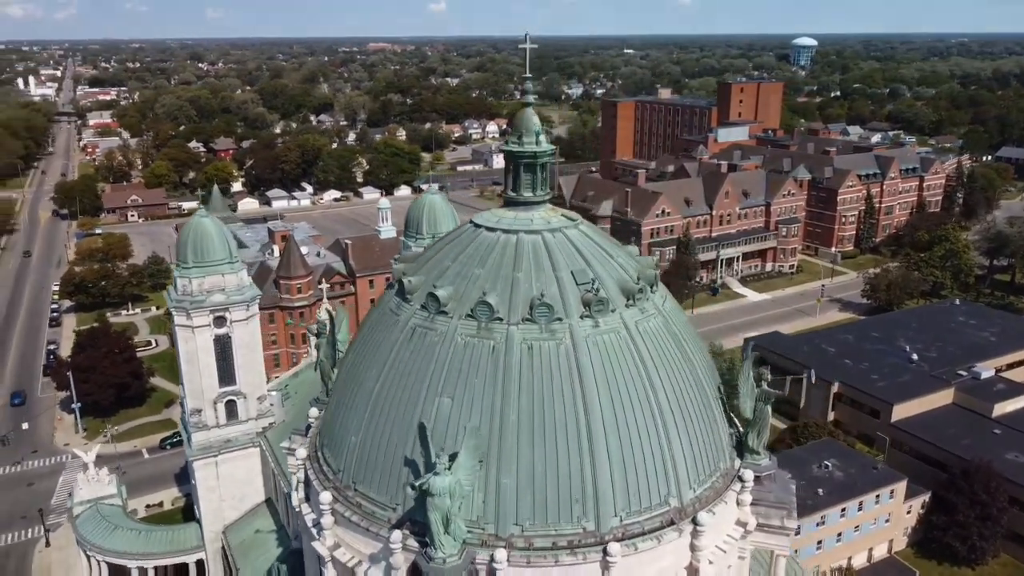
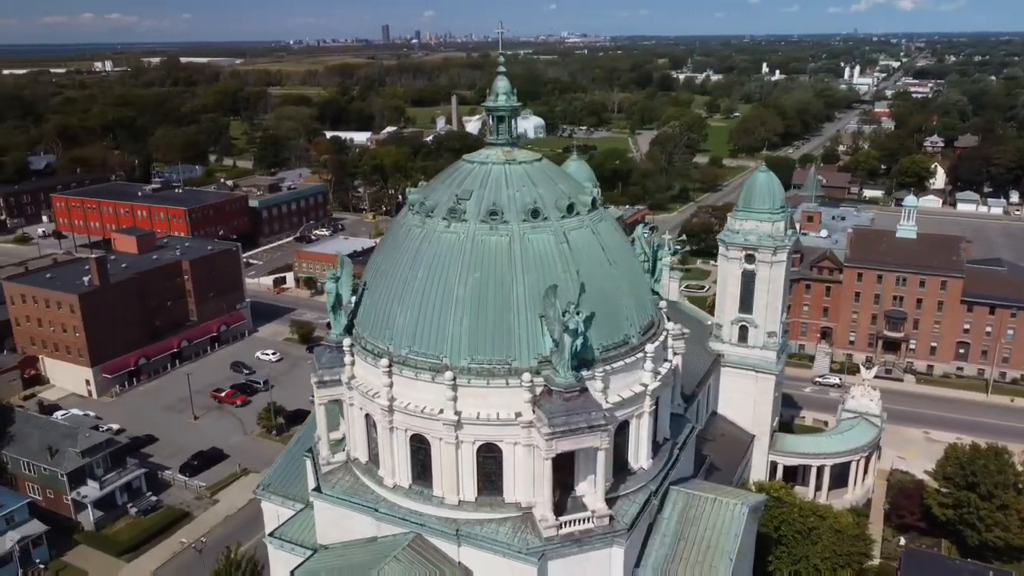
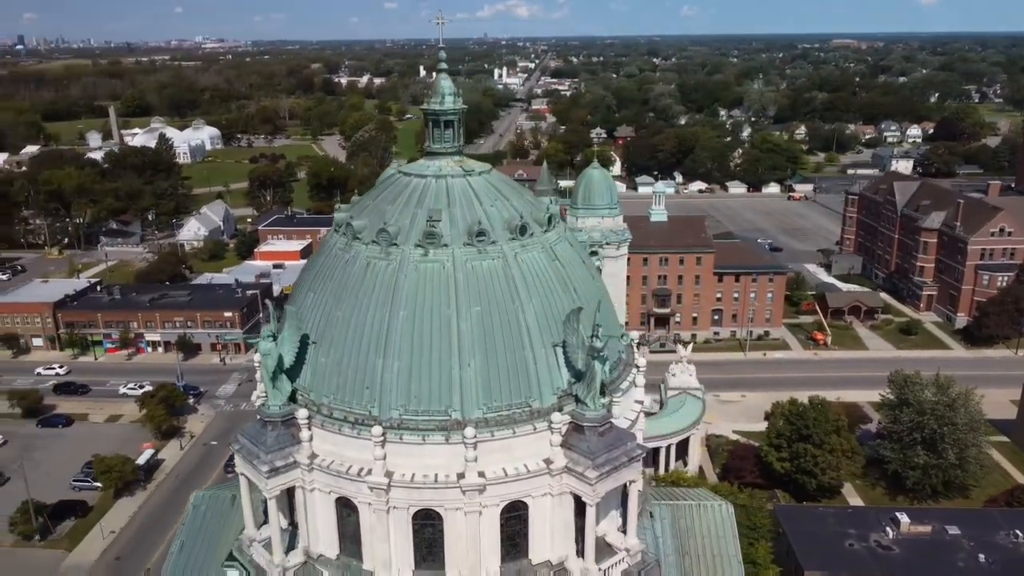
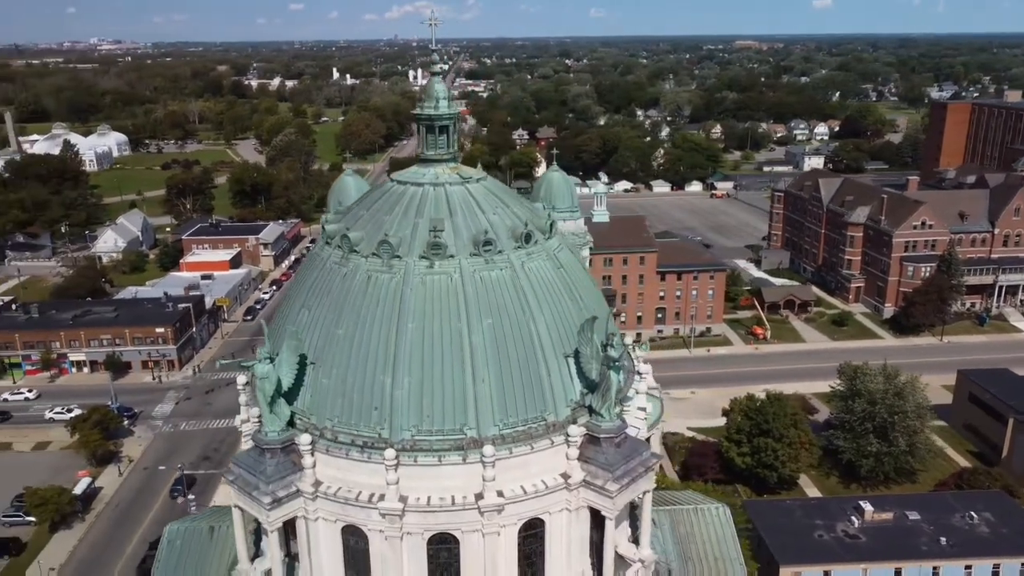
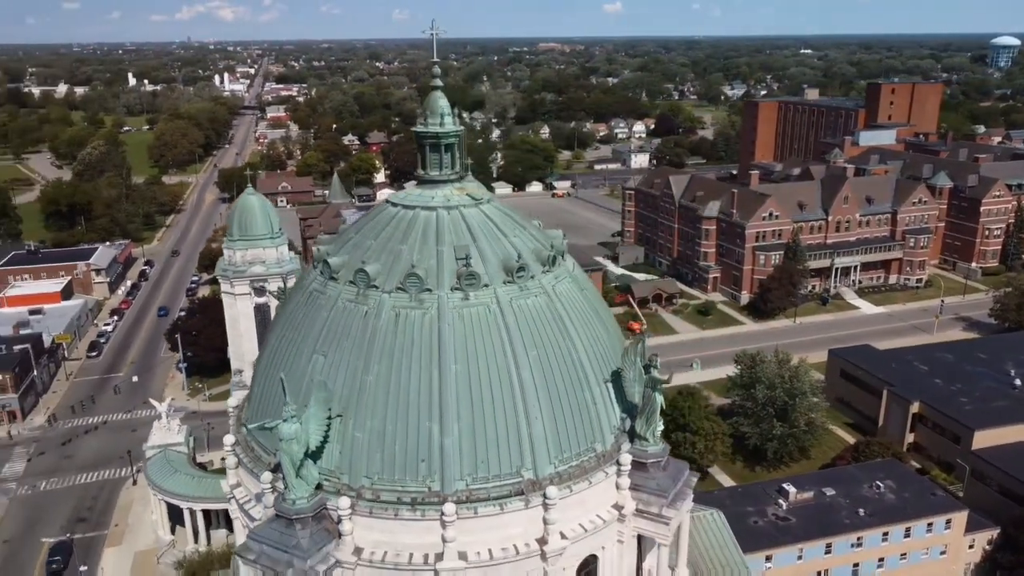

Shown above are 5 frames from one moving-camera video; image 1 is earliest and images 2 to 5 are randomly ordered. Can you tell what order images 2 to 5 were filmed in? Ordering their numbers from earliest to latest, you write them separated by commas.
5, 4, 3, 2
